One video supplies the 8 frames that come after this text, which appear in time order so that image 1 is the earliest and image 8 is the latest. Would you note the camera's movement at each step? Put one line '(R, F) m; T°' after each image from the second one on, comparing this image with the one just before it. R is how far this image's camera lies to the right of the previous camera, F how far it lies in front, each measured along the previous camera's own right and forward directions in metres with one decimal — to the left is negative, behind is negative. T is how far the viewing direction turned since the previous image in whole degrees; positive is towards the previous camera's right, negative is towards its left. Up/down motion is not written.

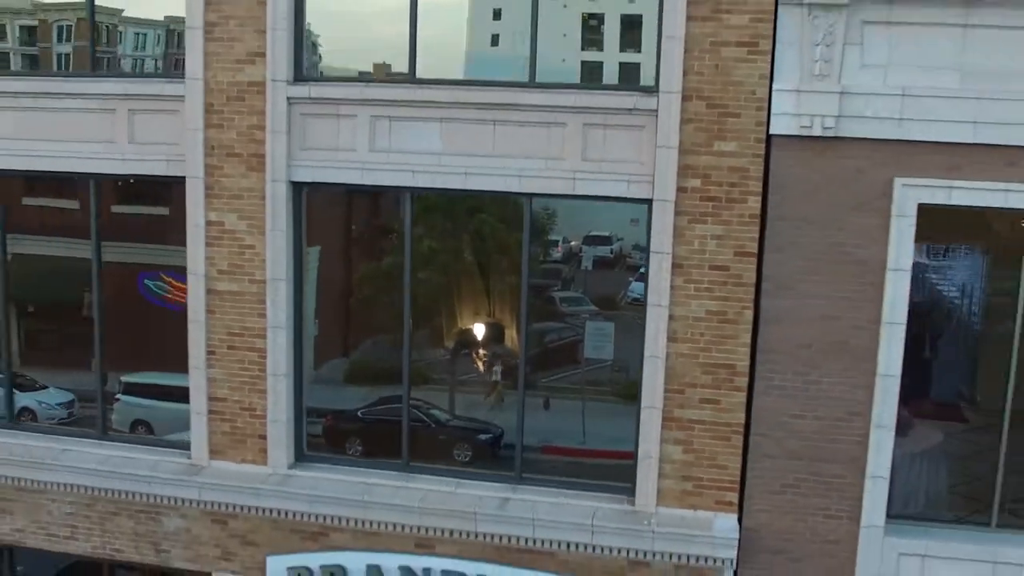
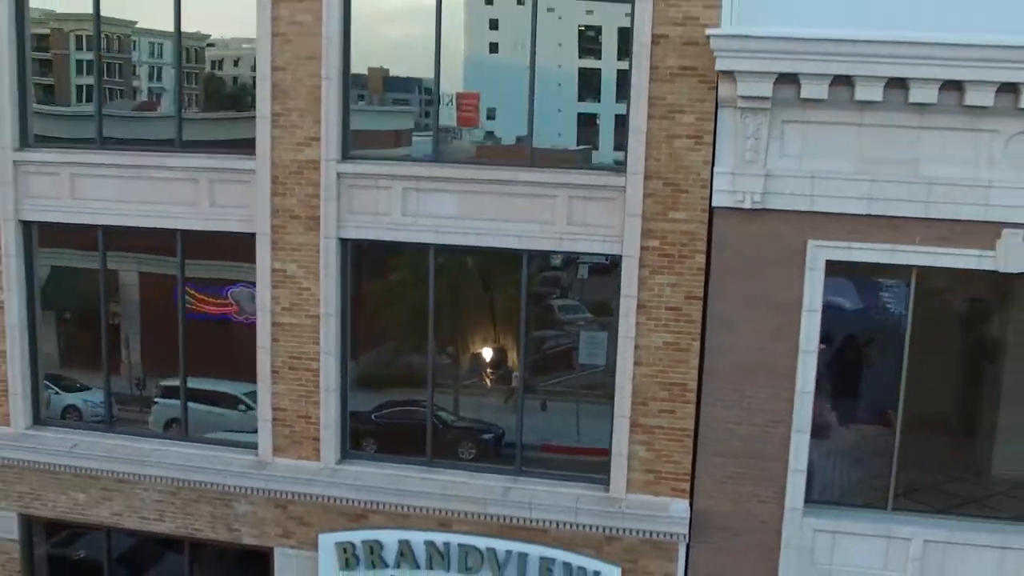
(0.0, -1.9) m; 0°
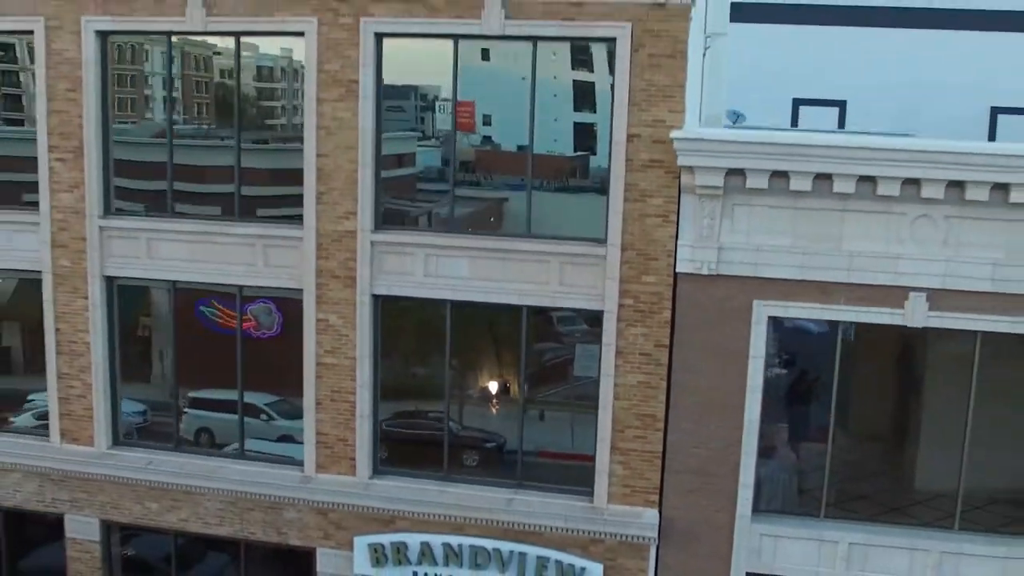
(0.0, -2.0) m; 0°
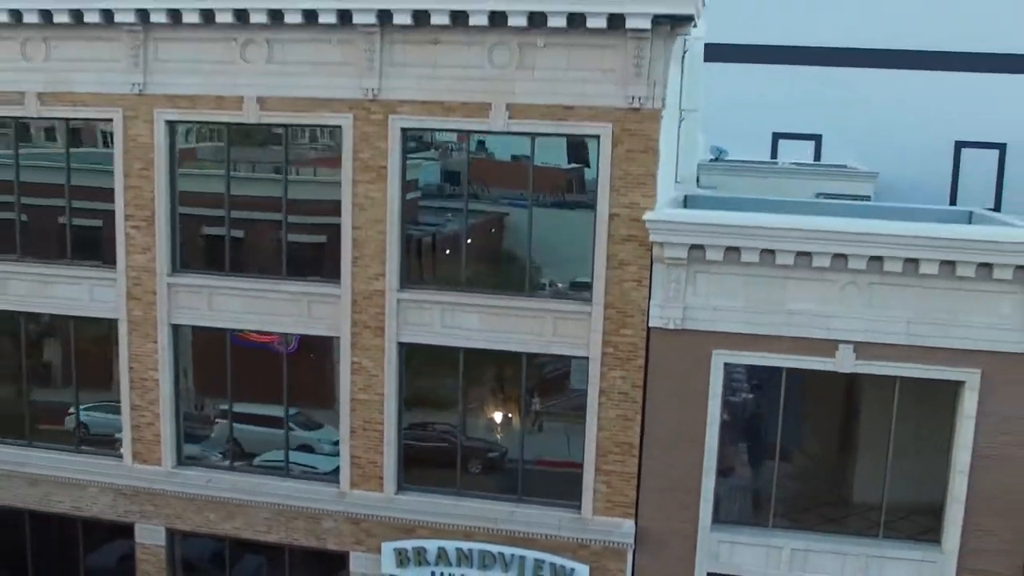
(0.0, -2.2) m; 0°
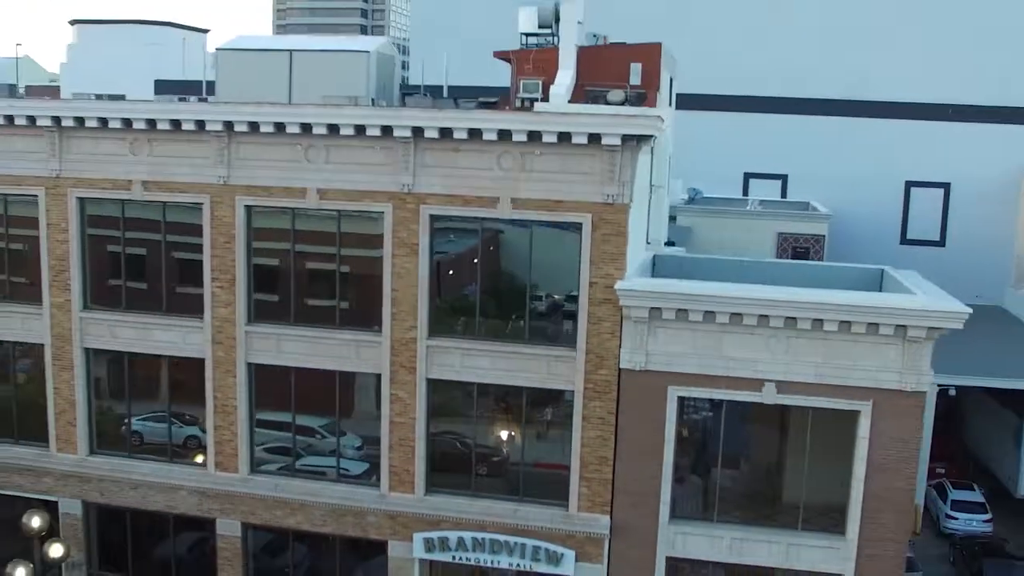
(-0.1, -3.8) m; 0°
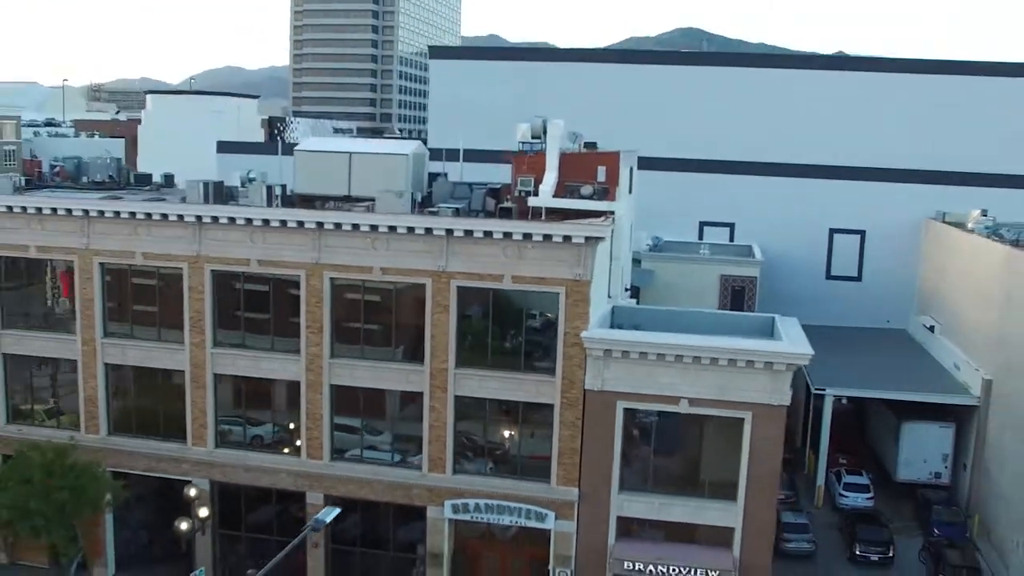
(0.0, -8.1) m; 0°
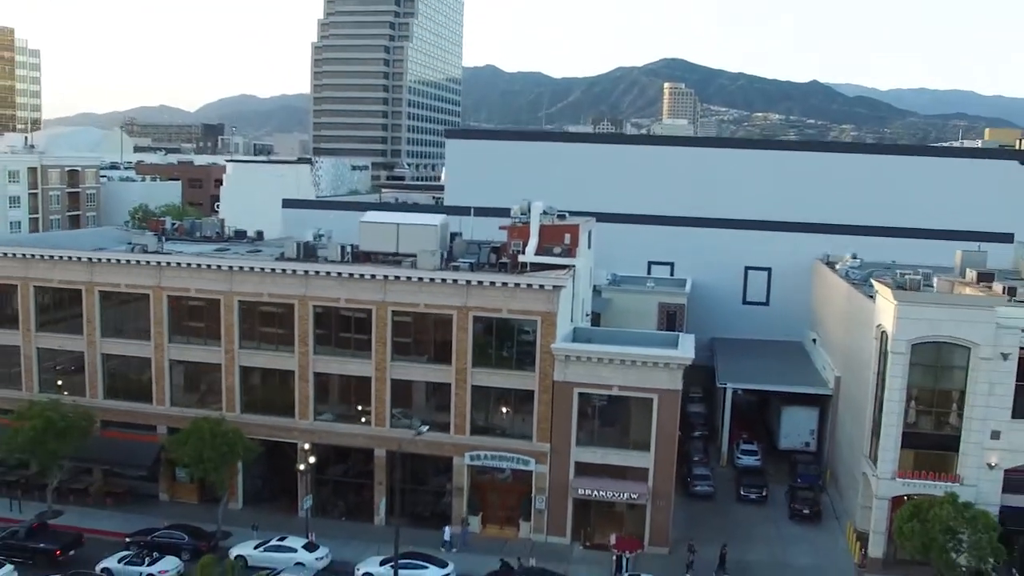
(+0.1, -14.5) m; 0°
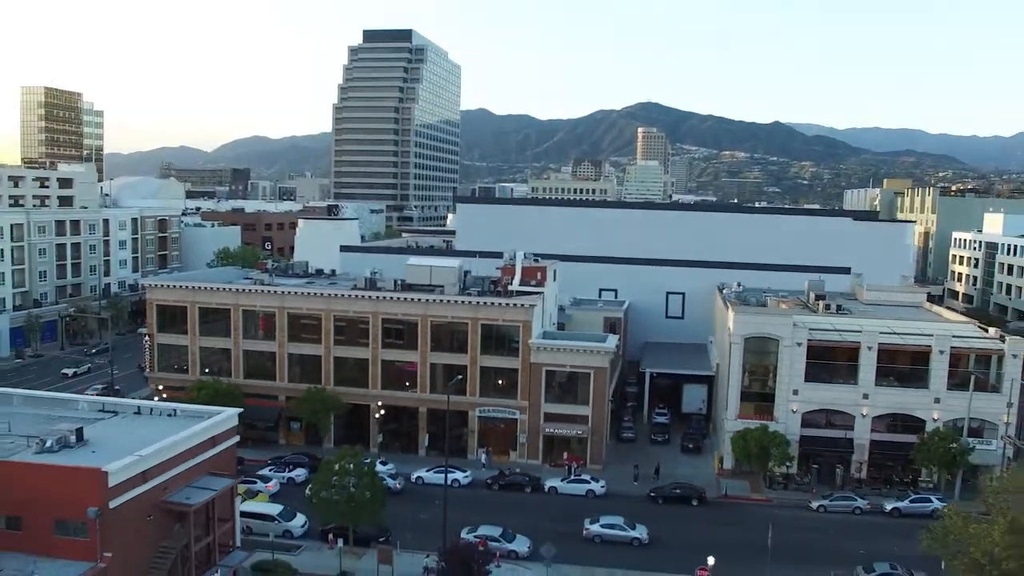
(-0.1, -24.8) m; +1°
